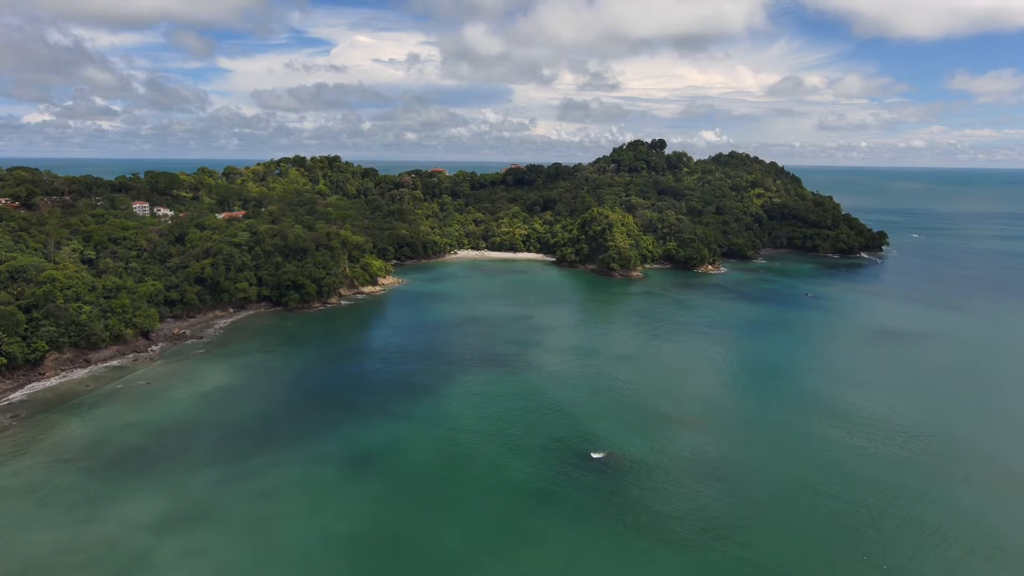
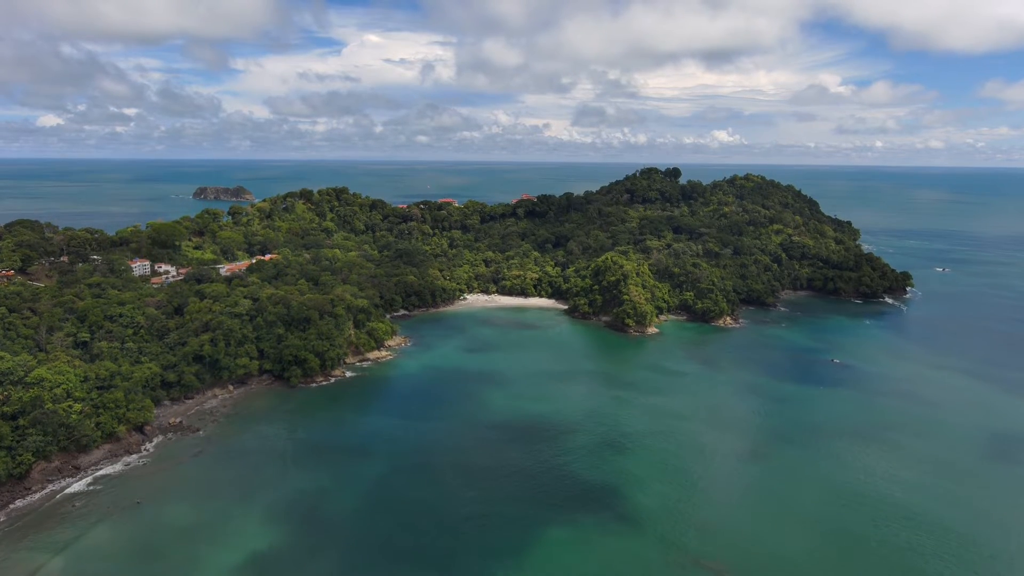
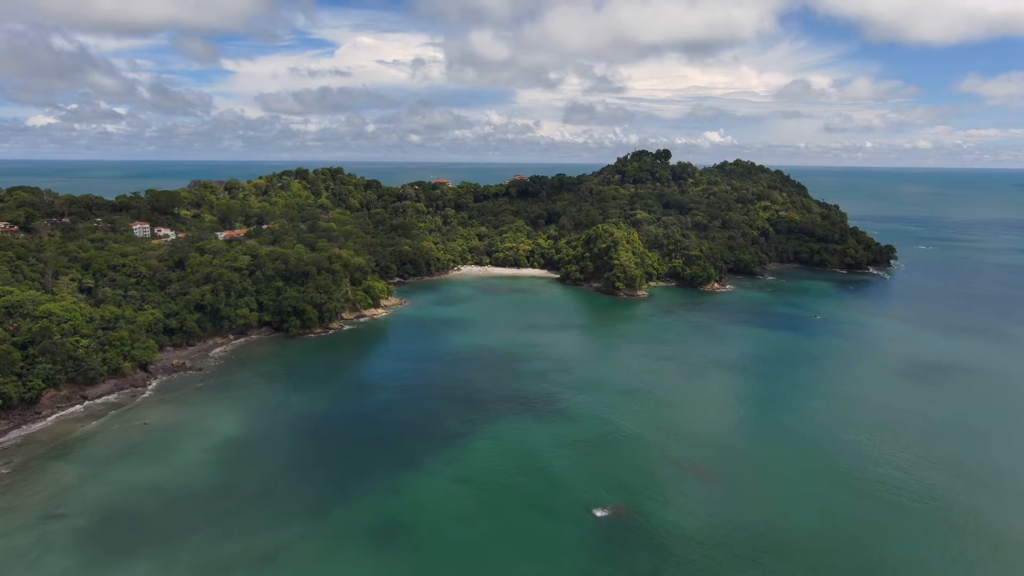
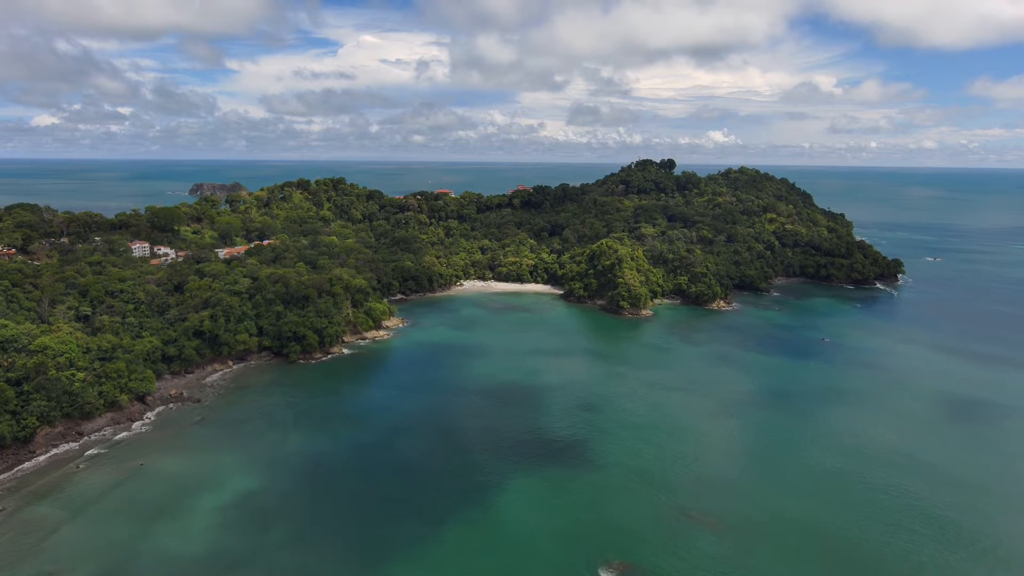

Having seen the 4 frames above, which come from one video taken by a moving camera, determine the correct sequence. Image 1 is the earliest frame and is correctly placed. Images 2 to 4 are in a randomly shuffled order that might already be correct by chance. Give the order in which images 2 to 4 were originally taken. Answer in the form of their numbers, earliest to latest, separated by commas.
3, 4, 2
